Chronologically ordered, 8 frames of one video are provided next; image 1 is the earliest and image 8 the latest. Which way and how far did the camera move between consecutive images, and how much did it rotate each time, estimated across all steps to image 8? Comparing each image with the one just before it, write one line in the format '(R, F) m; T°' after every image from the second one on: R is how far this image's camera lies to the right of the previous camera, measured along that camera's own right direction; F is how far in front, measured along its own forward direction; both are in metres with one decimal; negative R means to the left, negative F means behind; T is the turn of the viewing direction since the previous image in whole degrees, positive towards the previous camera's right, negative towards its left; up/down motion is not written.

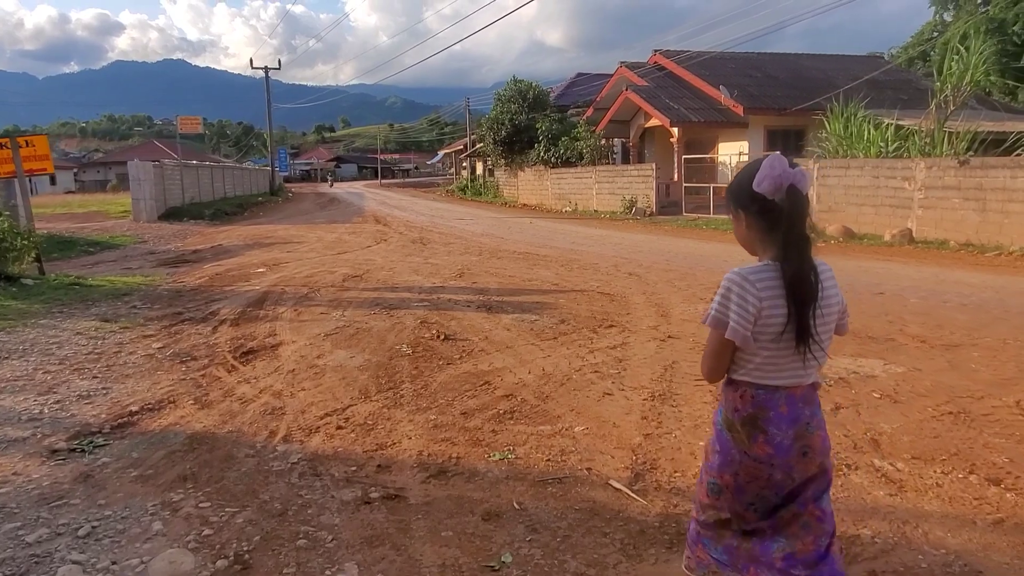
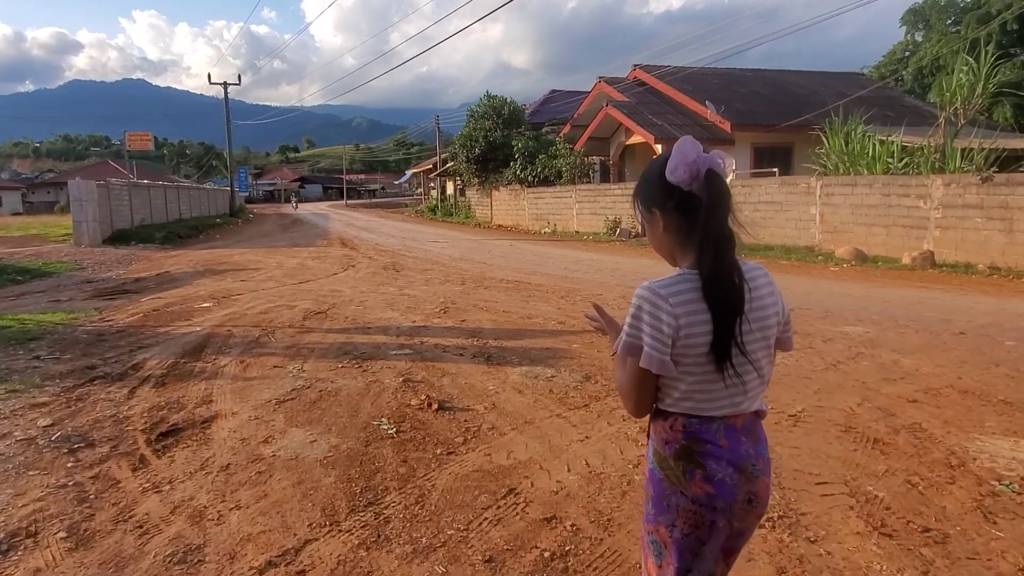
(-0.3, +1.7) m; +3°
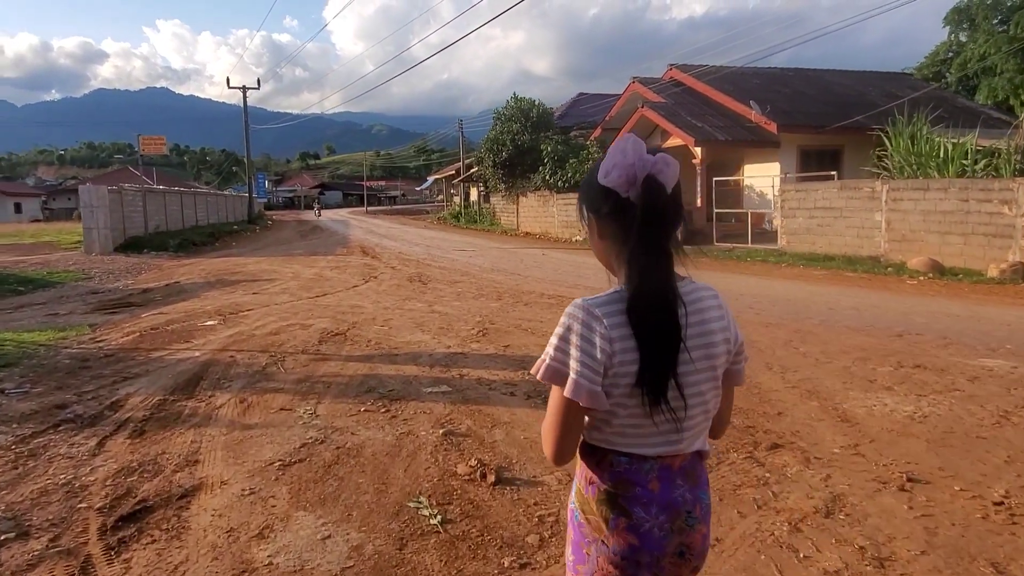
(-0.3, +1.3) m; -1°
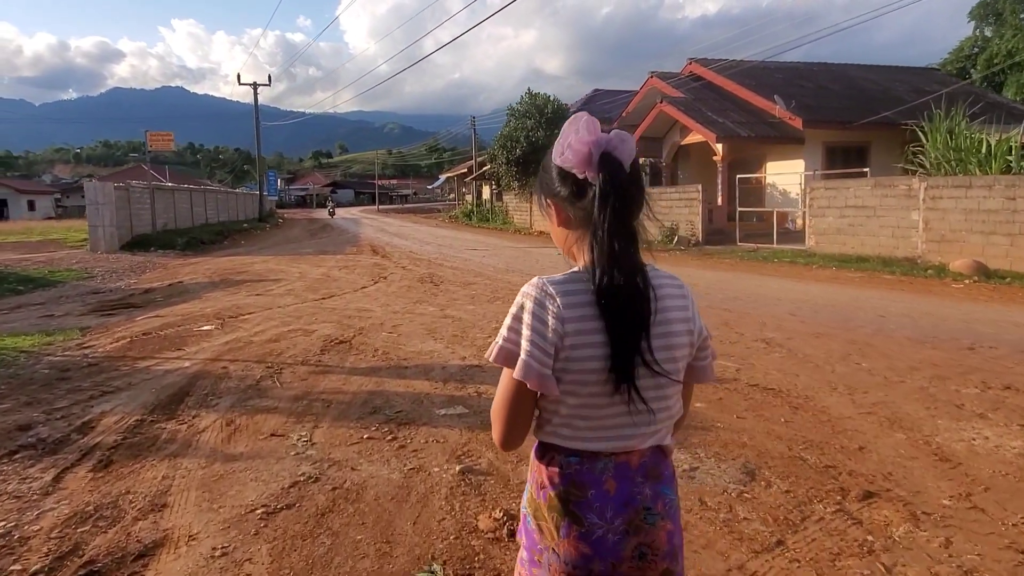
(-0.1, +0.8) m; -1°
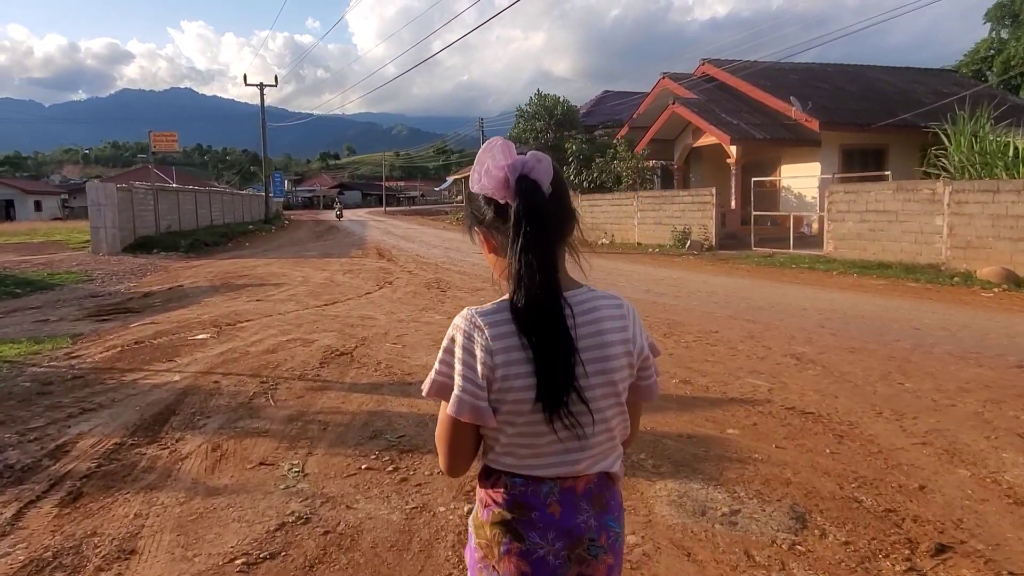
(0.0, +0.4) m; -1°
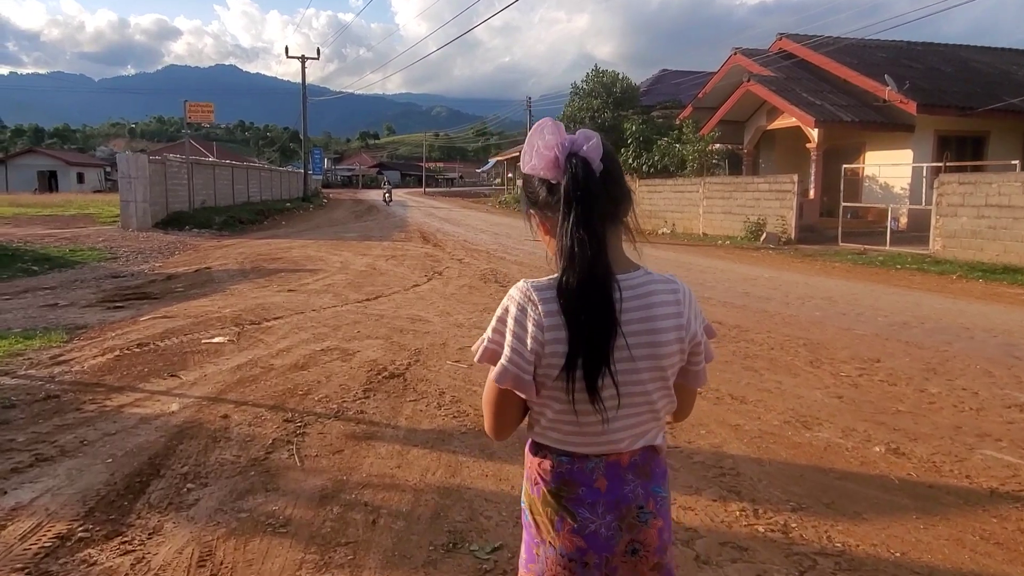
(-0.5, +1.7) m; -3°
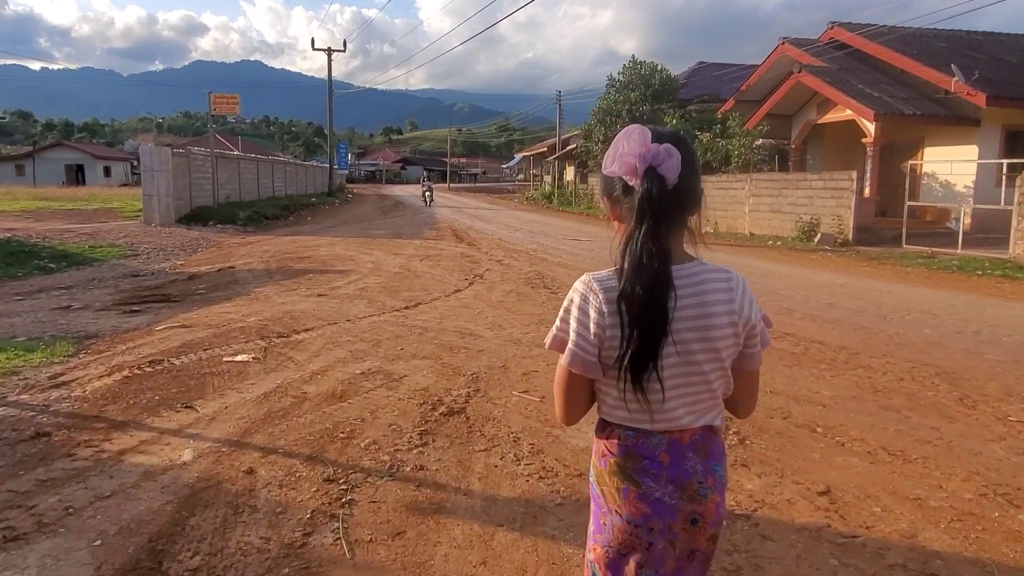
(-0.4, +1.0) m; -2°
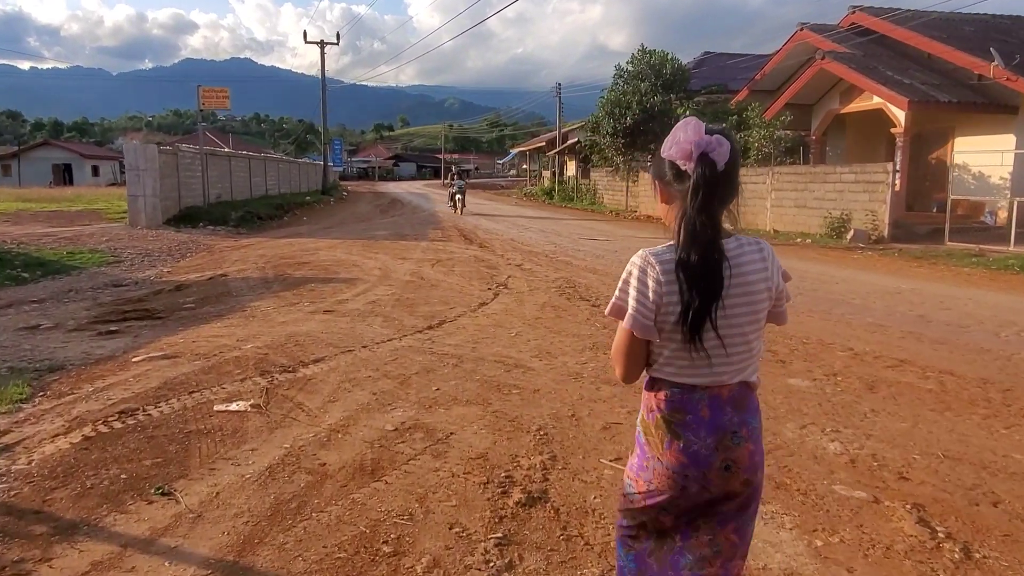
(-0.5, +1.3) m; +1°
